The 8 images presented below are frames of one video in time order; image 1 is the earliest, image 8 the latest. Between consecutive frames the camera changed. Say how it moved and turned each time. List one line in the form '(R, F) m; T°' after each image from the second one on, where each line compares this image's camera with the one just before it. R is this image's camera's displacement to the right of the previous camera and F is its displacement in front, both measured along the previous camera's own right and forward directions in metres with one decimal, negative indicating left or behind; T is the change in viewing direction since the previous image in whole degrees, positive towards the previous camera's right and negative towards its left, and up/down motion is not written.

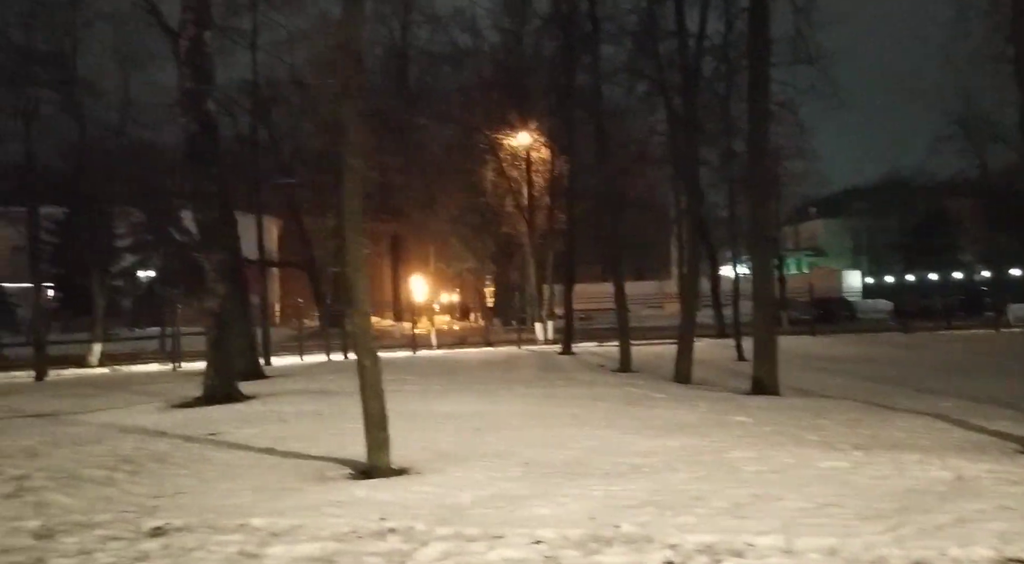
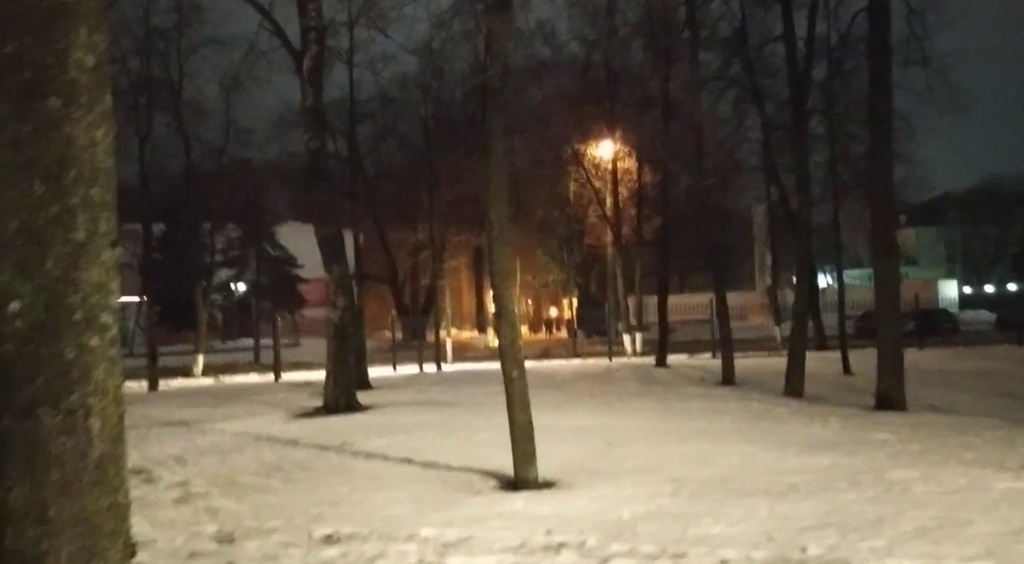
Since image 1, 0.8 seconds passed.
(-0.4, -0.1) m; -5°
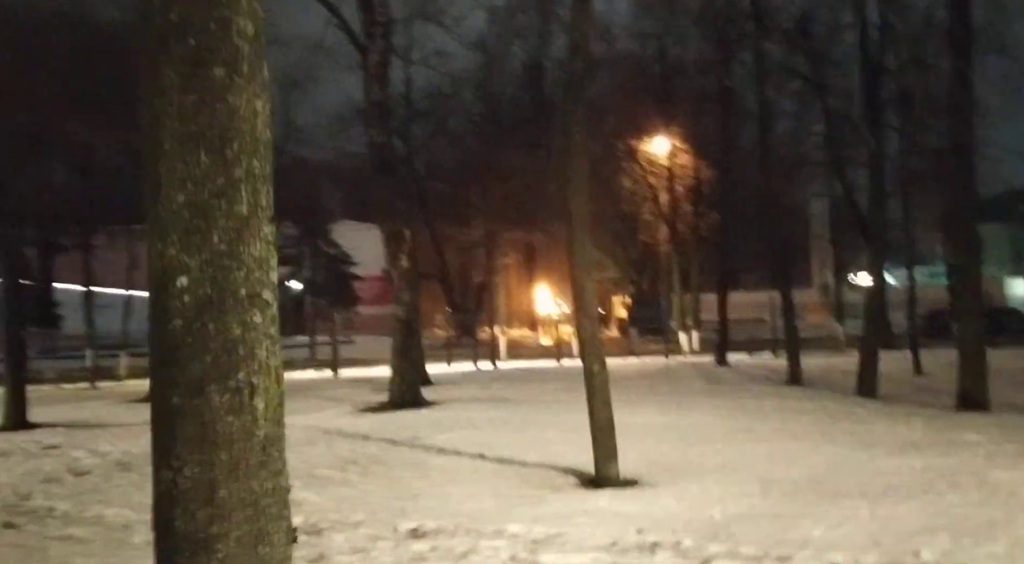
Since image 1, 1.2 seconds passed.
(-0.2, +0.1) m; -3°
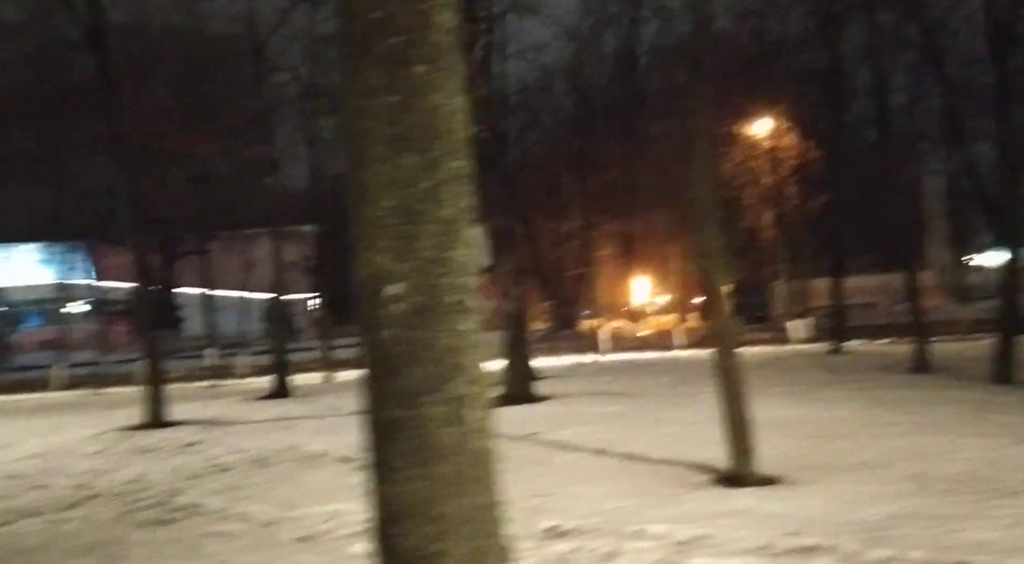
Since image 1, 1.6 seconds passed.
(-0.2, +0.1) m; -5°
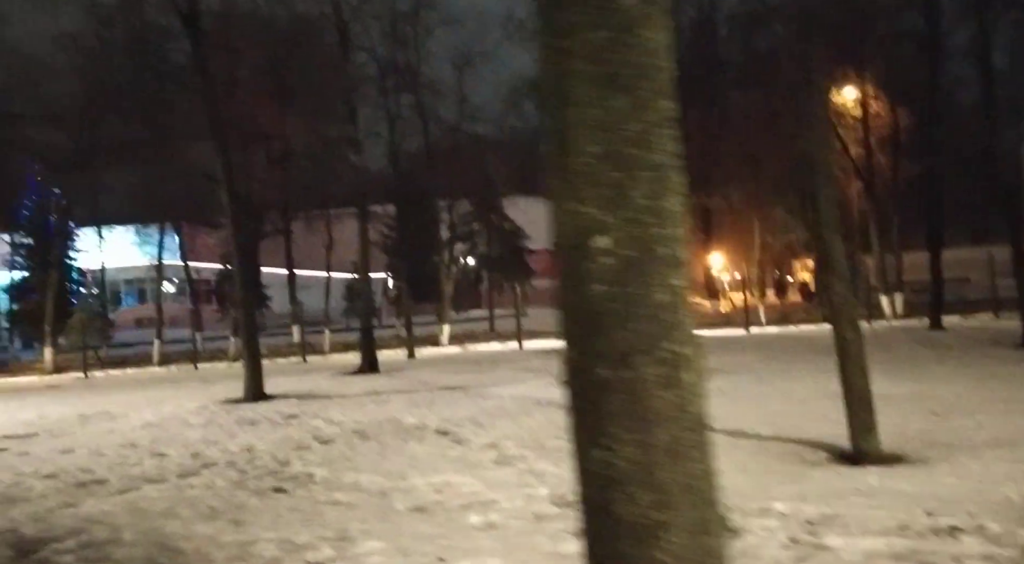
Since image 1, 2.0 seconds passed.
(-0.2, +0.1) m; -4°
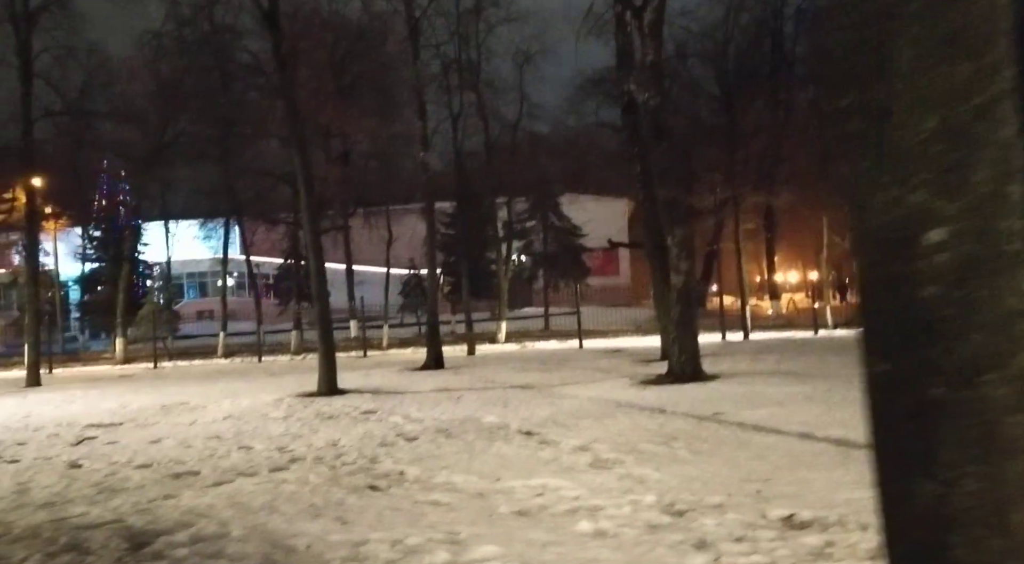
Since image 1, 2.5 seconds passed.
(-0.4, +0.2) m; -3°
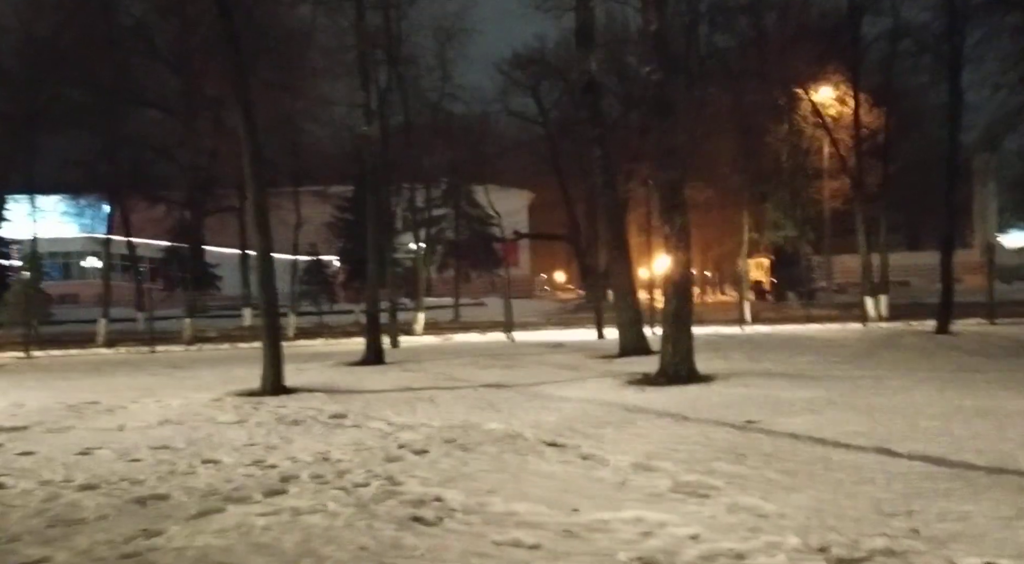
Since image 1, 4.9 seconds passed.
(-1.1, +1.4) m; +6°
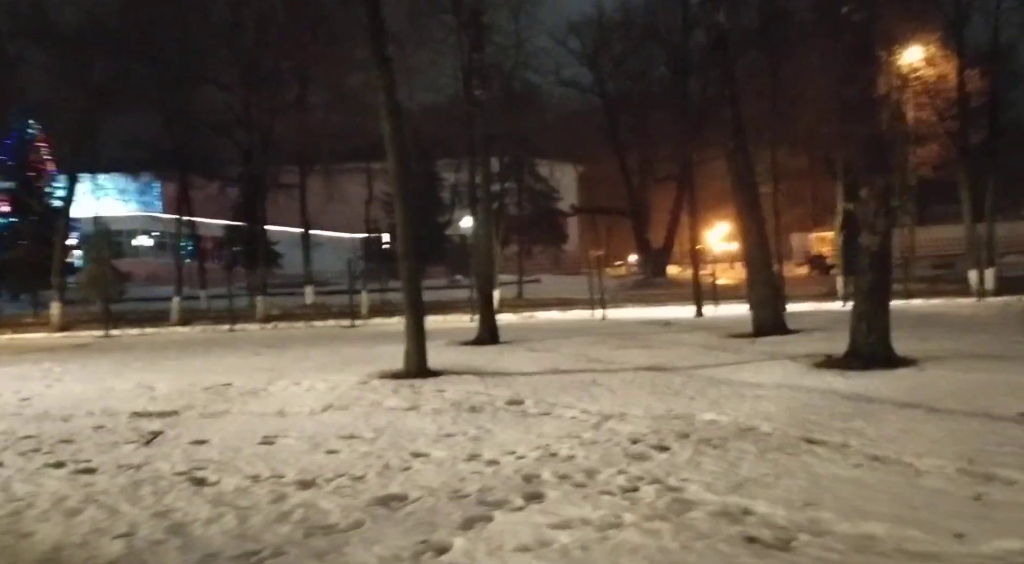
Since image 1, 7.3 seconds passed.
(-1.6, +1.1) m; -3°
